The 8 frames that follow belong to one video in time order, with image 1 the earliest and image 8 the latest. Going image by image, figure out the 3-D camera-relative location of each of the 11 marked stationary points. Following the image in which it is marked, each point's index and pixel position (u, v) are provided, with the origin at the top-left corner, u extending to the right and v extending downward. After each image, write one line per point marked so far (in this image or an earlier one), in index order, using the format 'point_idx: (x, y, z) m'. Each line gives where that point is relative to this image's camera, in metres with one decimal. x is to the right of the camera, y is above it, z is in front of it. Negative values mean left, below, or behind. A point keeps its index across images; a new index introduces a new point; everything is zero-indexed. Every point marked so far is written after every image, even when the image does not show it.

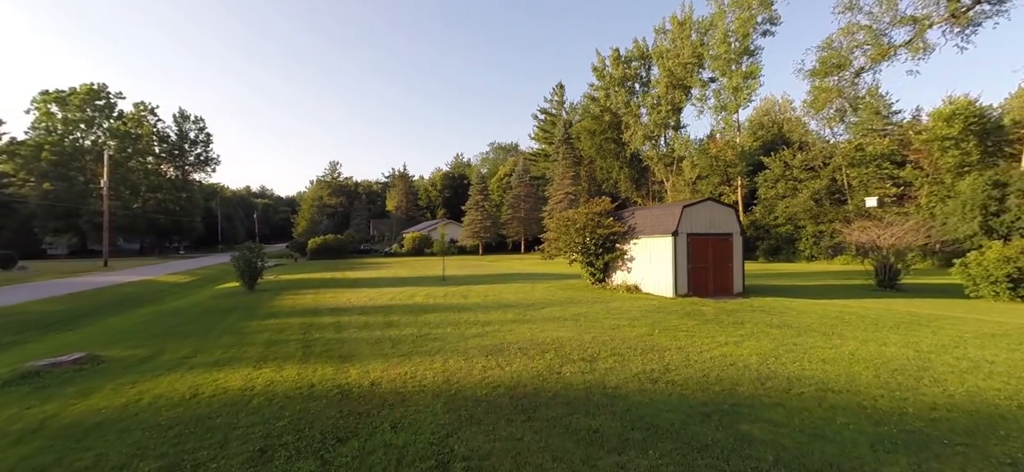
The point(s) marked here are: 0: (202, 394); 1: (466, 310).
0: (-4.0, -2.1, +5.4) m
1: (-1.3, -2.2, +12.2) m
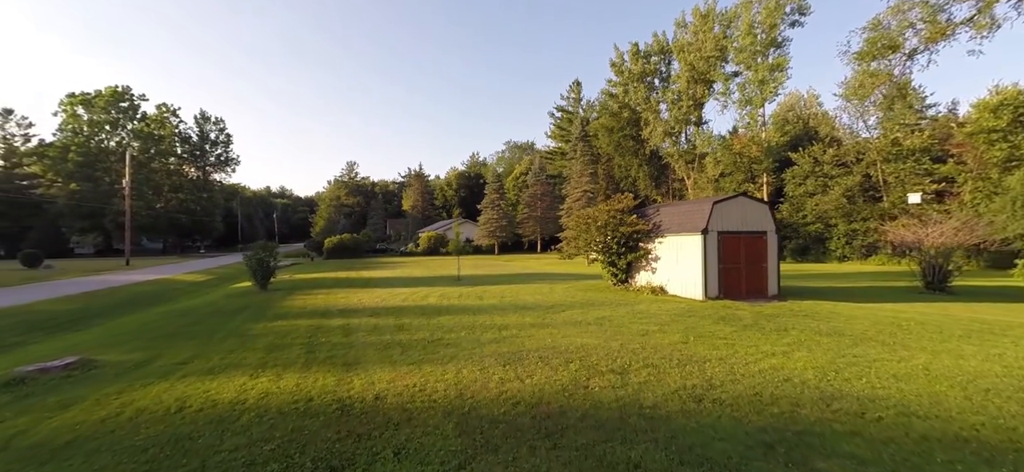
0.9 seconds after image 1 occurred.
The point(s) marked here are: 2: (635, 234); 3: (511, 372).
0: (-3.8, -2.0, +4.8) m
1: (-0.8, -2.1, +11.5) m
2: (+4.7, +0.1, +15.9) m
3: (0.0, -2.0, +6.2) m
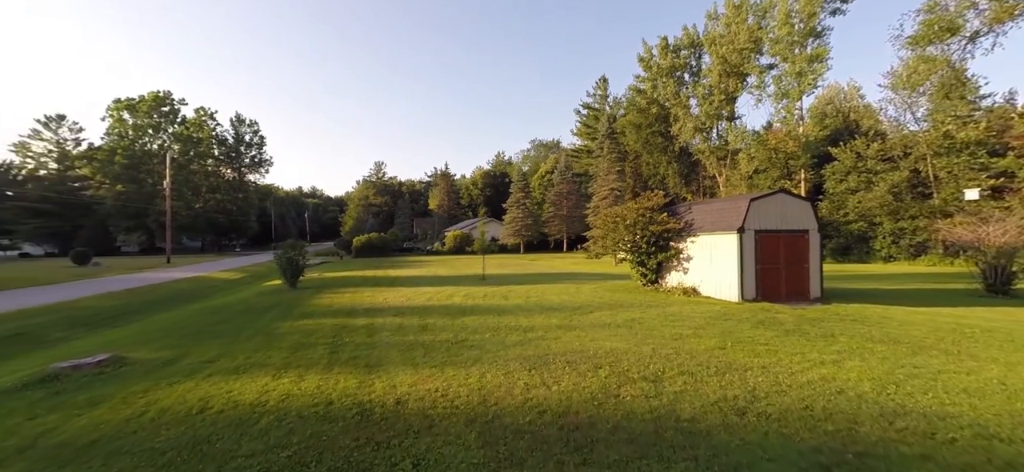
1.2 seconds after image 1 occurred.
0: (-3.5, -2.0, +4.8) m
1: (-0.1, -2.1, +11.2) m
2: (+5.6, +0.1, +15.4) m
3: (+0.4, -2.0, +5.9) m
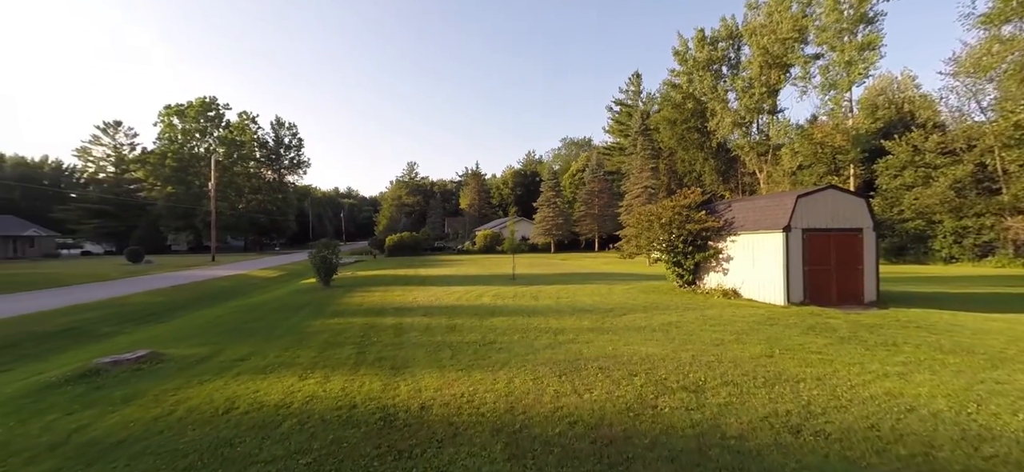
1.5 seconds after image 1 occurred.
0: (-3.1, -2.0, +4.7) m
1: (+0.7, -2.1, +10.9) m
2: (+6.7, +0.2, +14.6) m
3: (+0.8, -2.0, +5.6) m
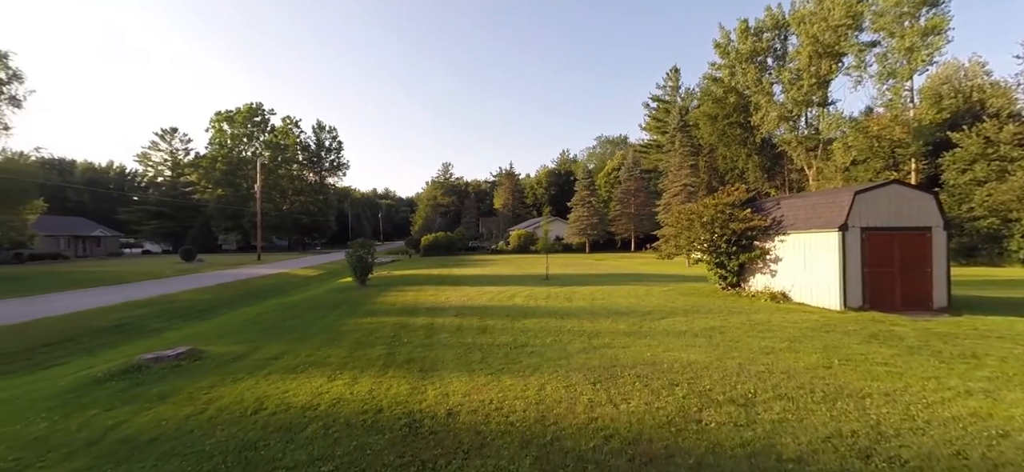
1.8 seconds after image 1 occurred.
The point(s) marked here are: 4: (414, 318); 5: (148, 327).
0: (-2.8, -2.0, +4.7) m
1: (+1.5, -2.1, +10.6) m
2: (+7.8, +0.2, +13.8) m
3: (+1.1, -2.0, +5.3) m
4: (-2.5, -2.1, +10.5) m
5: (-9.1, -2.3, +10.5) m
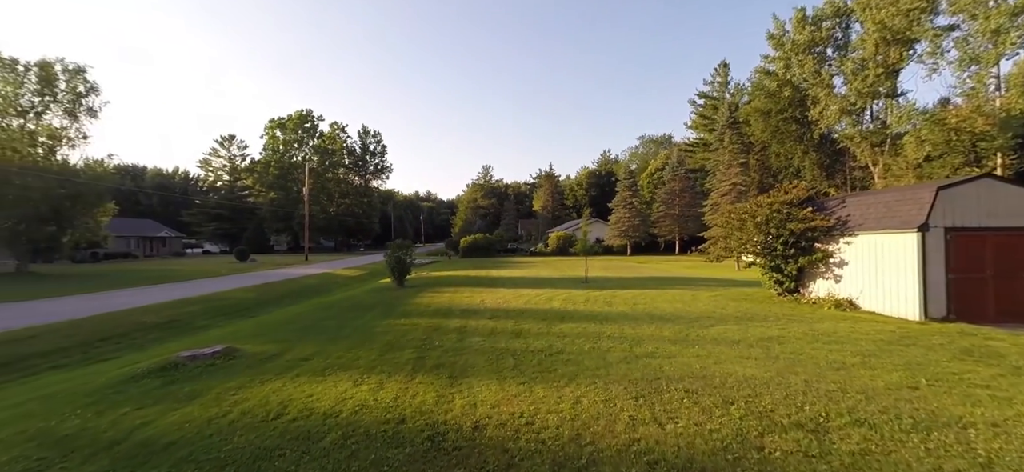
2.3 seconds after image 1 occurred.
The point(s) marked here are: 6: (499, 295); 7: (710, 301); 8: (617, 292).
0: (-2.5, -2.0, +4.5) m
1: (+2.4, -2.1, +10.0) m
2: (+9.0, +0.1, +12.6) m
3: (+1.5, -2.0, +4.7) m
4: (-1.6, -2.1, +10.3) m
5: (-8.2, -2.3, +10.9) m
6: (-0.4, -2.1, +14.7) m
7: (+6.1, -2.0, +12.8) m
8: (+3.8, -2.0, +14.9) m
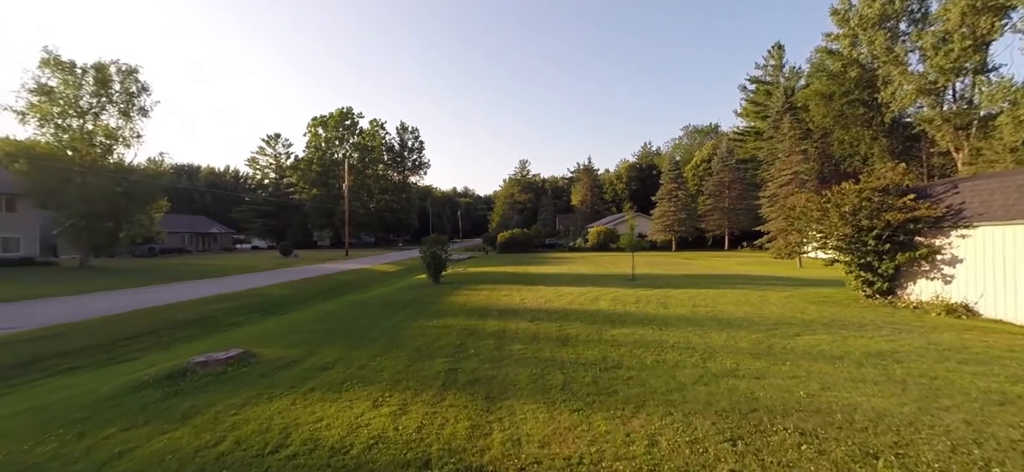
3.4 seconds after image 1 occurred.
0: (-2.0, -1.9, +3.7) m
1: (+3.3, -1.9, +8.6) m
2: (+10.1, +0.3, +10.6) m
3: (+2.0, -1.9, +3.5) m
4: (-0.6, -1.9, +9.3) m
5: (-7.2, -2.2, +10.5) m
6: (+0.9, -1.9, +13.6) m
7: (+7.3, -1.8, +11.2) m
8: (+5.1, -1.8, +13.4) m
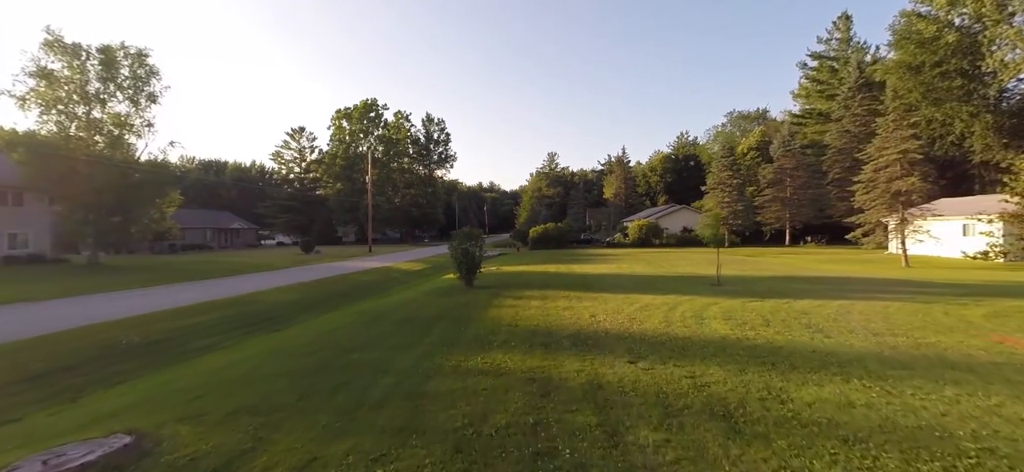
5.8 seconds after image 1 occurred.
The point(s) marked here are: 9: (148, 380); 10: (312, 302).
0: (-1.1, -1.8, +0.3) m
1: (+4.5, -1.8, +5.0) m
2: (+11.4, +0.5, +6.5) m
3: (+2.9, -1.8, -0.1) m
4: (+0.6, -1.8, +5.8) m
5: (-5.8, -2.0, +7.4) m
6: (+2.4, -1.7, +10.0) m
7: (+8.7, -1.6, +7.2) m
8: (+6.6, -1.6, +9.6) m
9: (-5.2, -2.0, +6.0) m
10: (-5.8, -1.9, +12.5) m
